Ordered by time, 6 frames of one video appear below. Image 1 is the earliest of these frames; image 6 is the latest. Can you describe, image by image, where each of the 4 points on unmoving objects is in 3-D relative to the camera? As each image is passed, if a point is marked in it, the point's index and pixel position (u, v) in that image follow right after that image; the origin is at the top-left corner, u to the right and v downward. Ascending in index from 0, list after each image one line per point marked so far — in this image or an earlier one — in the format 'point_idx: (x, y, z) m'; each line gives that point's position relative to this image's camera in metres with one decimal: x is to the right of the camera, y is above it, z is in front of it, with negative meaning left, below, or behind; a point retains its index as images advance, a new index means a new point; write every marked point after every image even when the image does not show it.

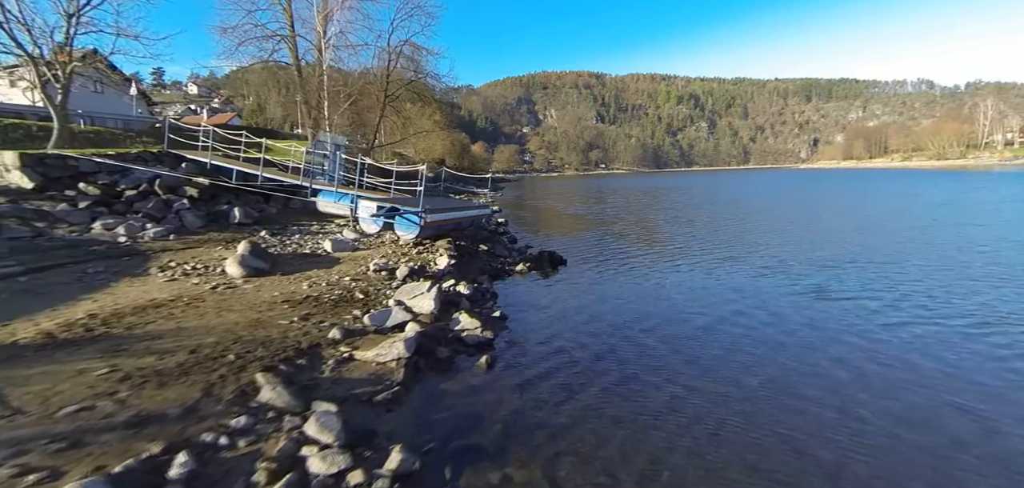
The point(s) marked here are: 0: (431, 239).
0: (-2.2, -0.1, +12.5) m
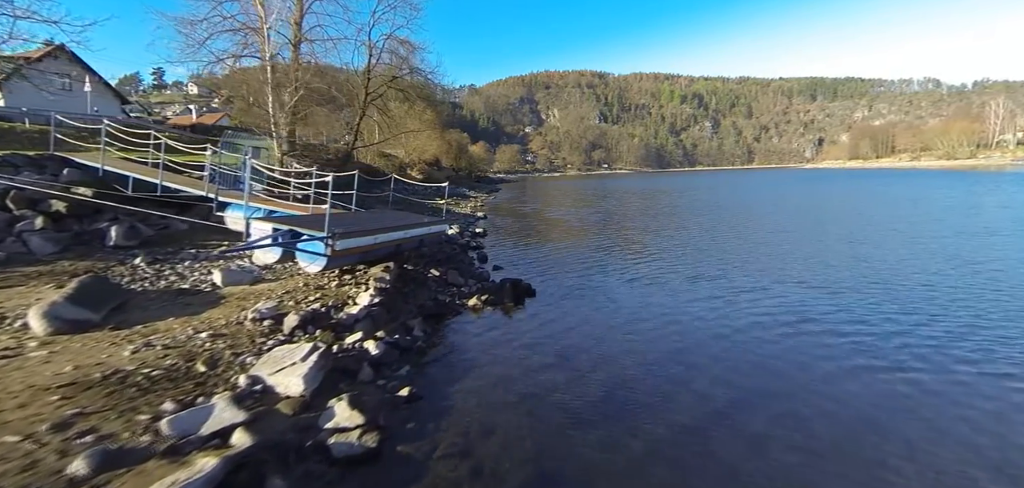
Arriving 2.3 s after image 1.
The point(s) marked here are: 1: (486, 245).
0: (-3.3, -0.7, +9.9) m
1: (-1.2, 0.0, +19.4) m
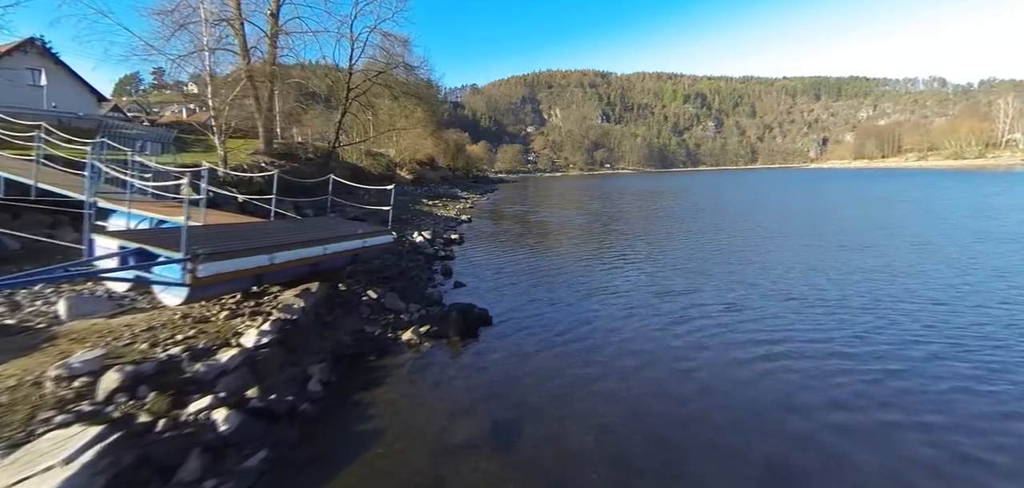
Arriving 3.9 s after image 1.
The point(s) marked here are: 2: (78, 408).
0: (-4.2, -1.0, +7.9) m
1: (-2.1, -0.3, +17.3) m
2: (-4.3, -1.6, +4.7) m
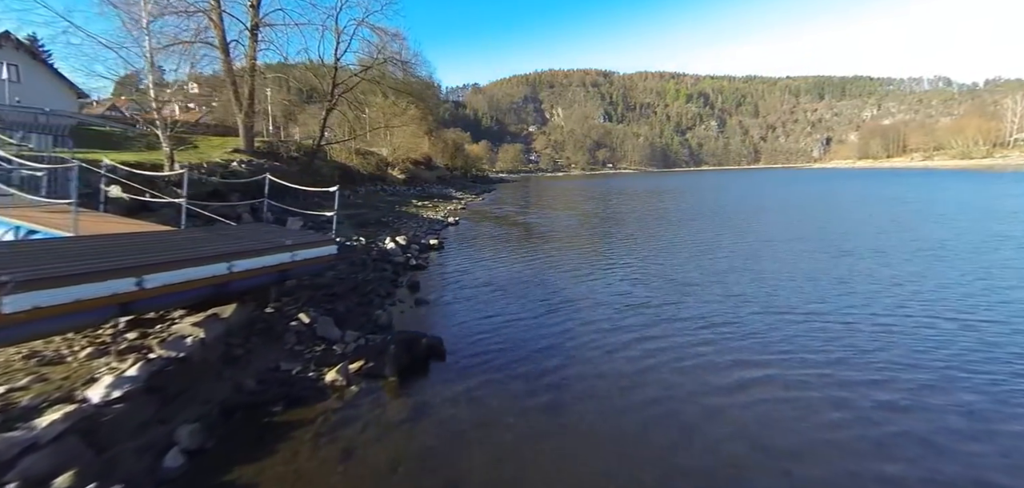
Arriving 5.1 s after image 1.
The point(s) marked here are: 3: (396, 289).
0: (-4.9, -1.2, +6.3) m
1: (-2.7, -0.6, +15.7) m
2: (-5.0, -1.9, +3.1) m
3: (-2.8, -1.1, +11.5) m
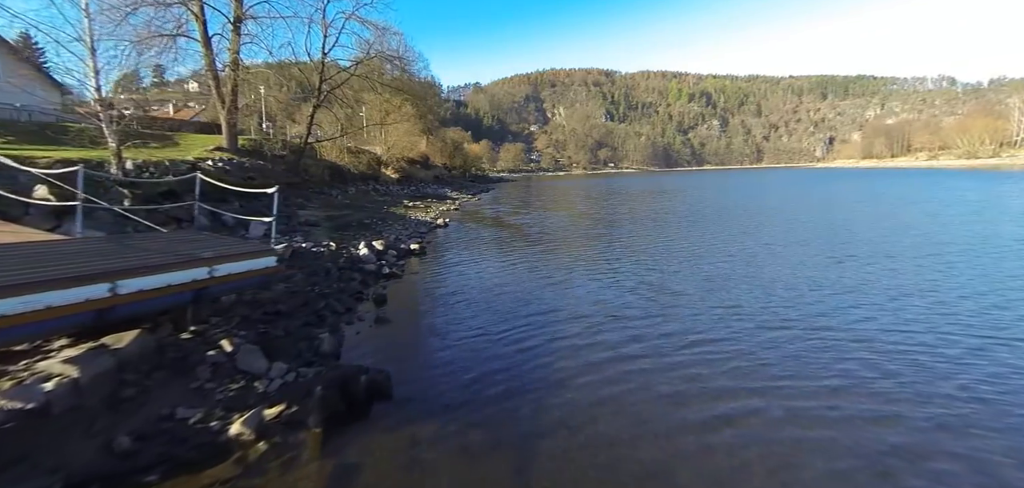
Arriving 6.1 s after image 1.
0: (-5.4, -1.3, +4.9) m
1: (-3.2, -0.7, +14.3) m
2: (-5.5, -2.0, +1.7) m
3: (-3.3, -1.2, +10.2) m
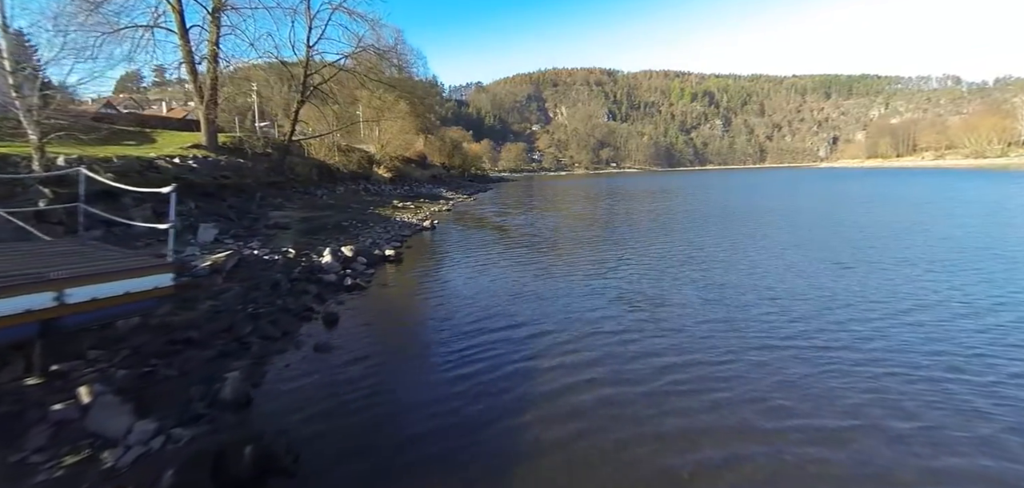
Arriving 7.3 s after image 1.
0: (-5.9, -1.5, +3.3) m
1: (-3.7, -0.9, +12.7) m
2: (-6.1, -2.2, +0.1) m
3: (-3.8, -1.4, +8.5) m
